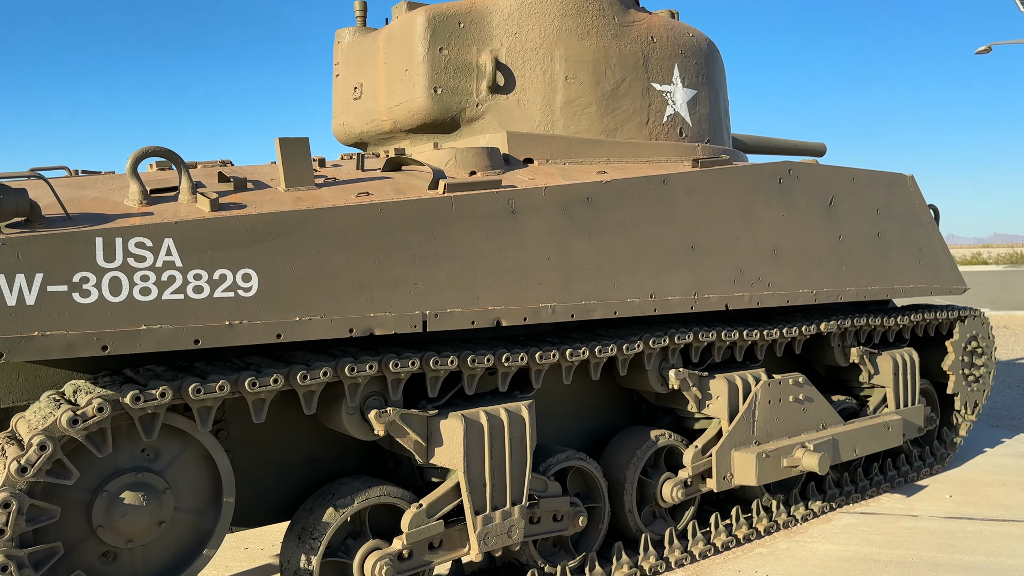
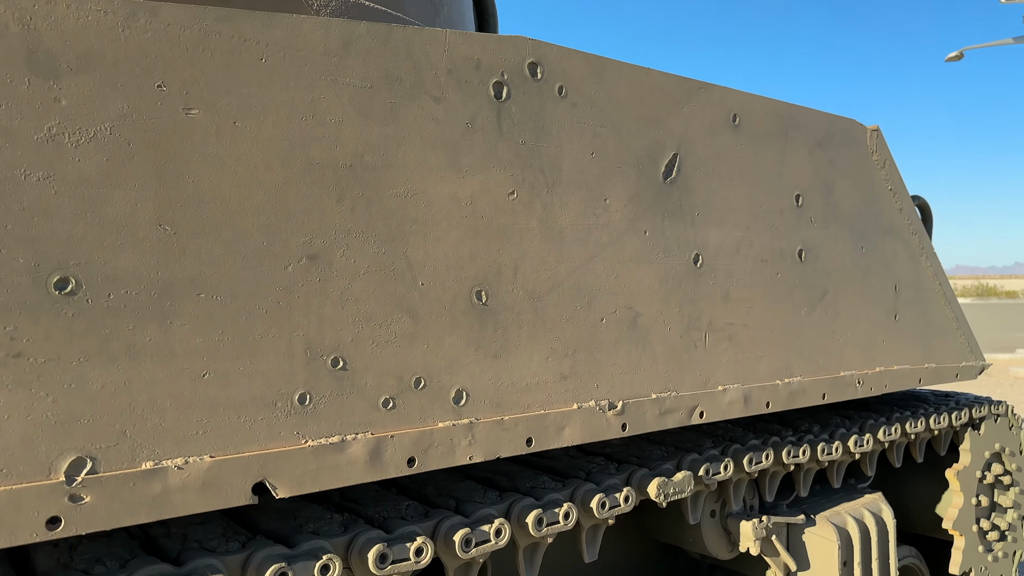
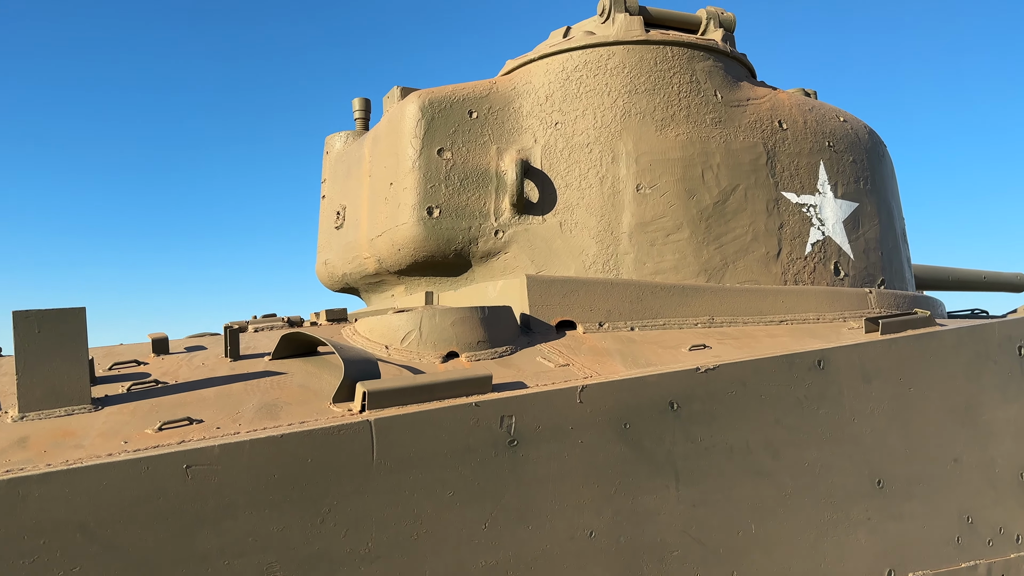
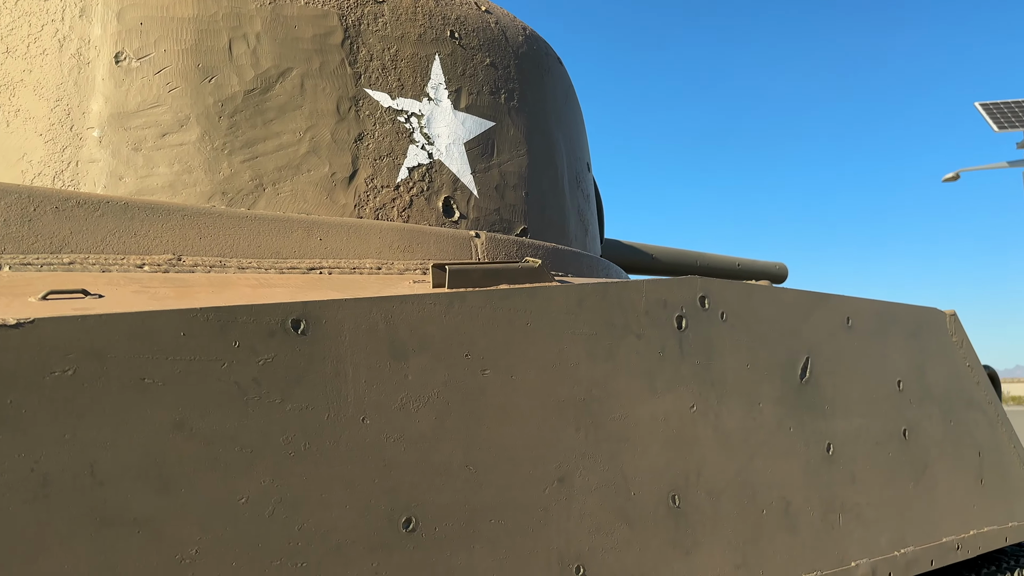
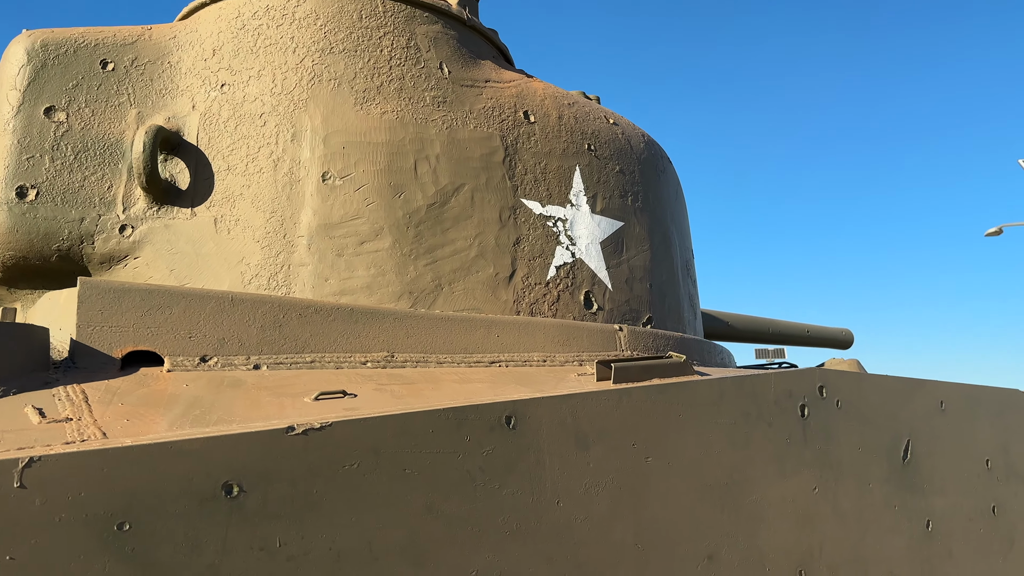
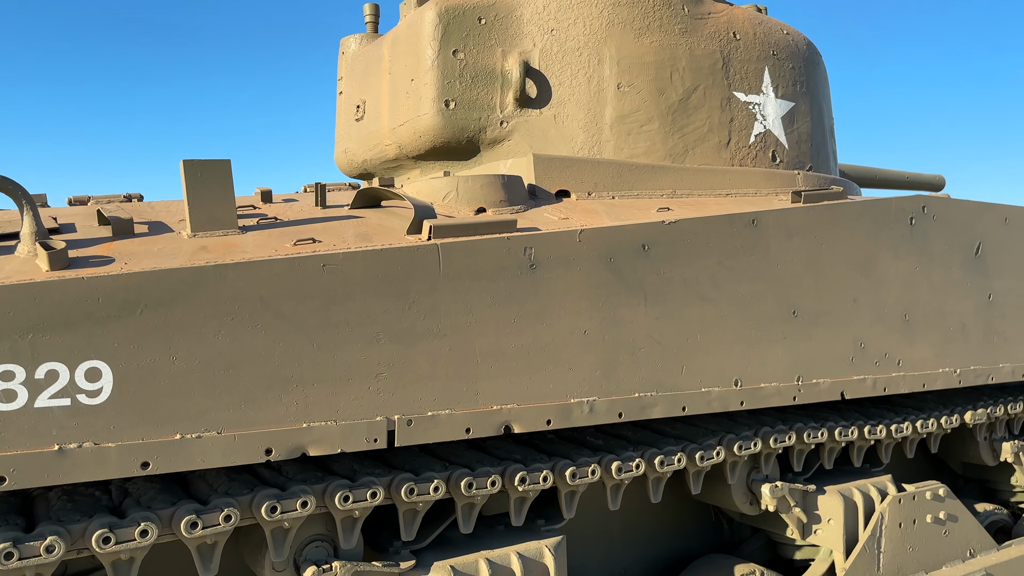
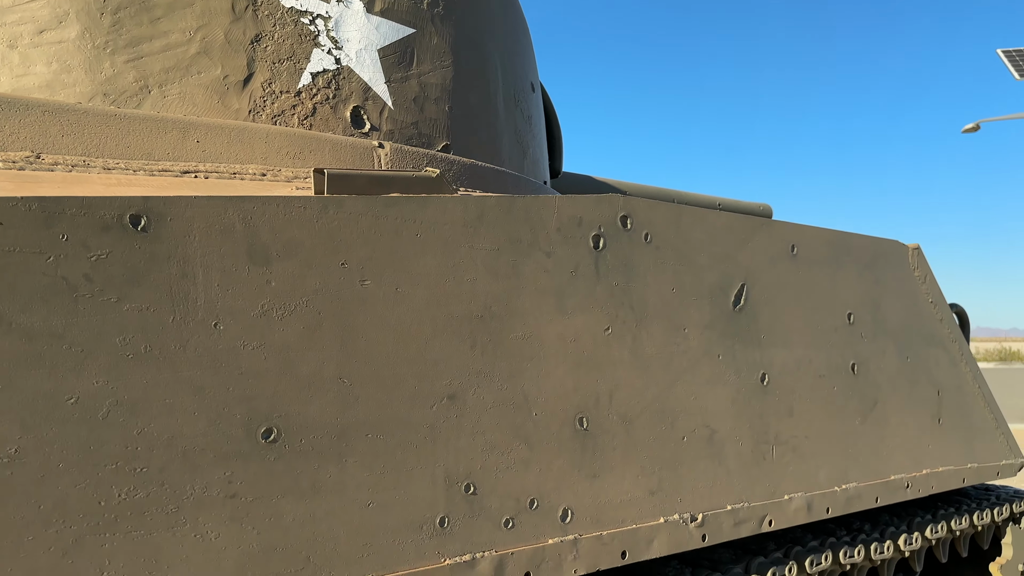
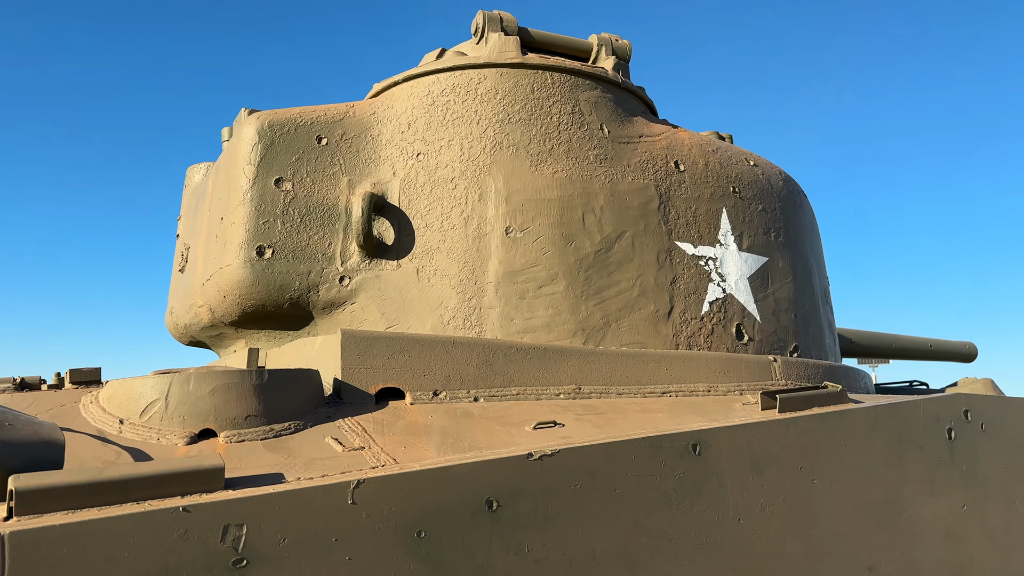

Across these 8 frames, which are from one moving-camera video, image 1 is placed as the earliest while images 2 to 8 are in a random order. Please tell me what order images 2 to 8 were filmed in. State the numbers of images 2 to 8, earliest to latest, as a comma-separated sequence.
6, 3, 8, 5, 4, 7, 2
